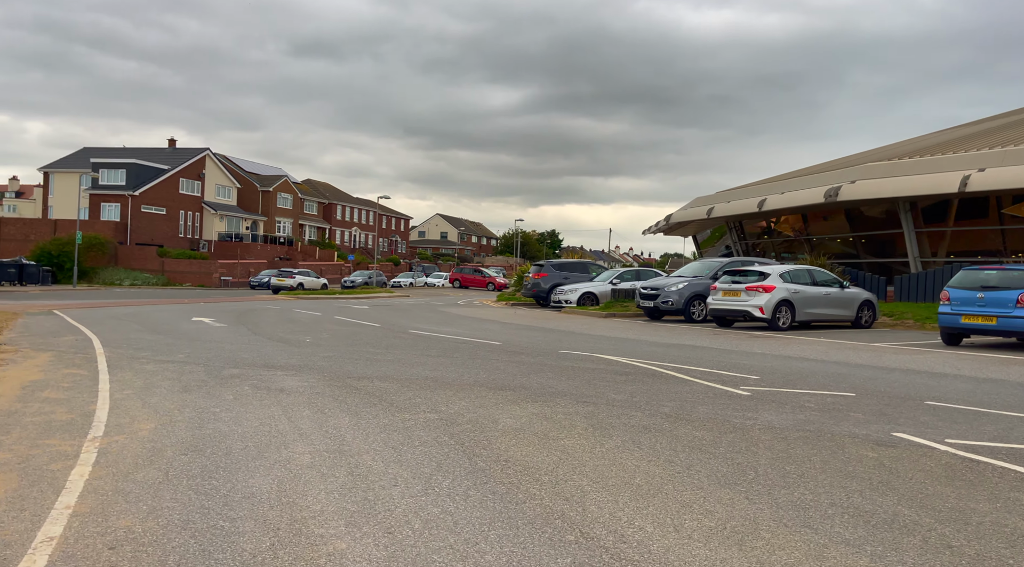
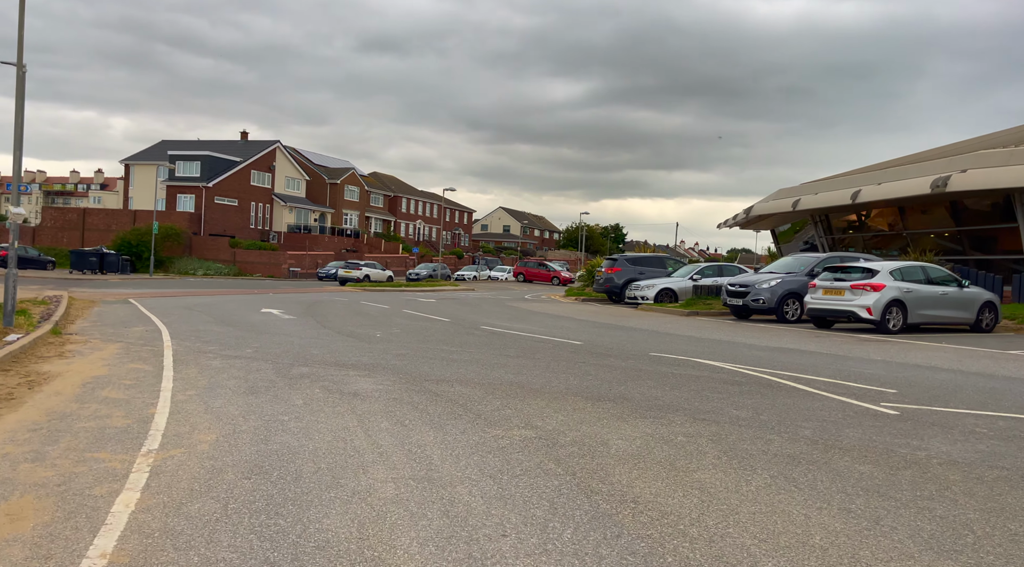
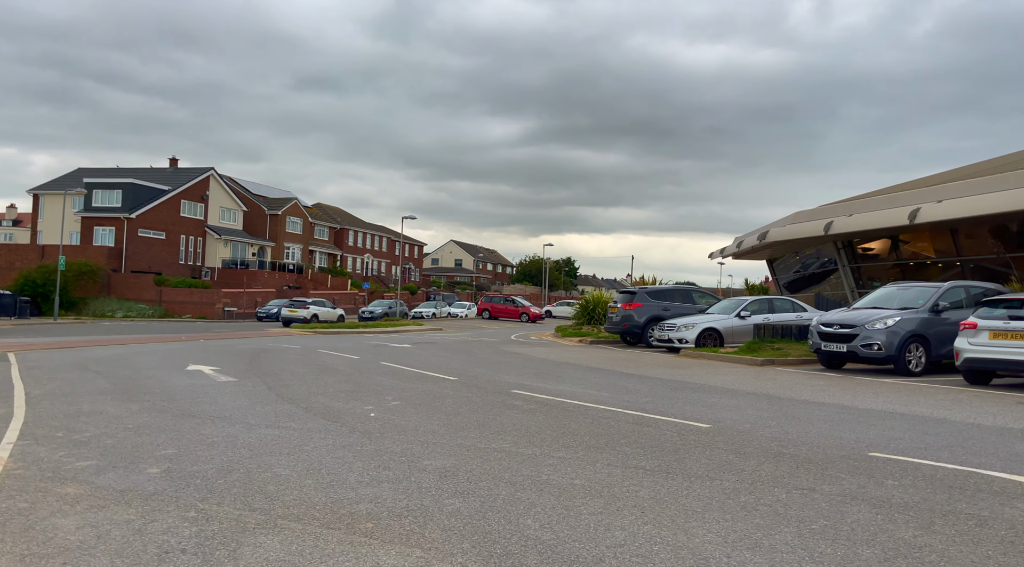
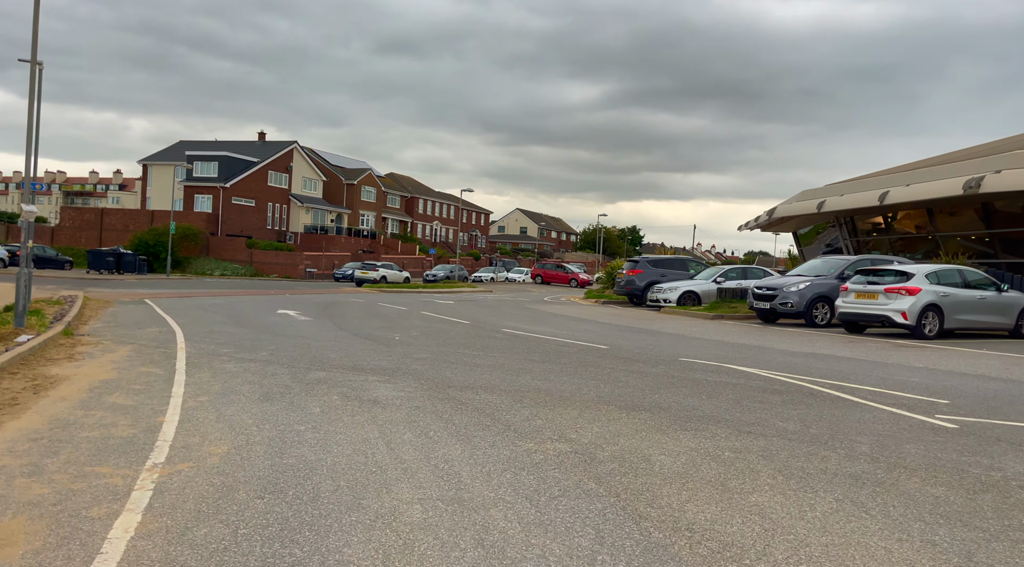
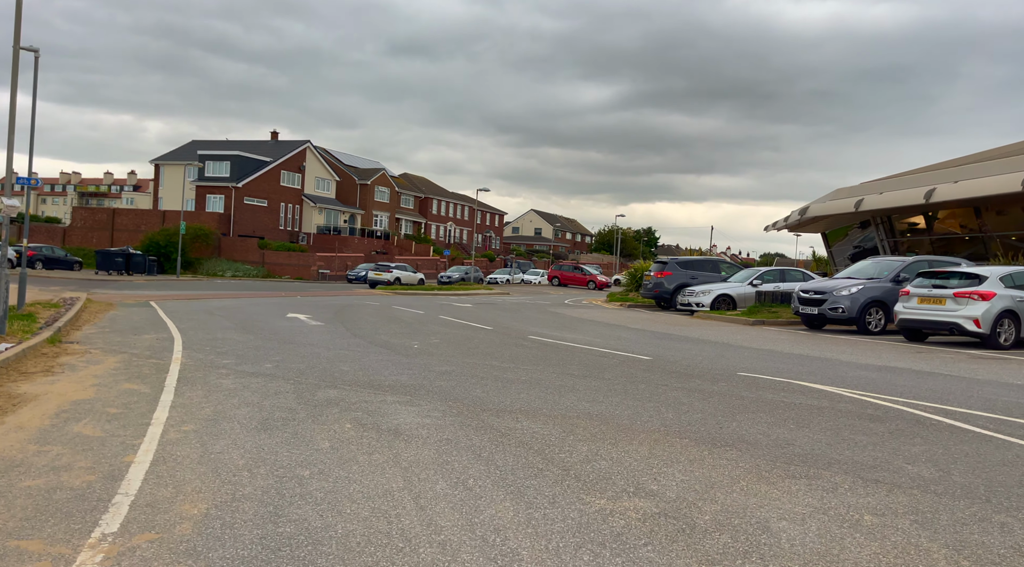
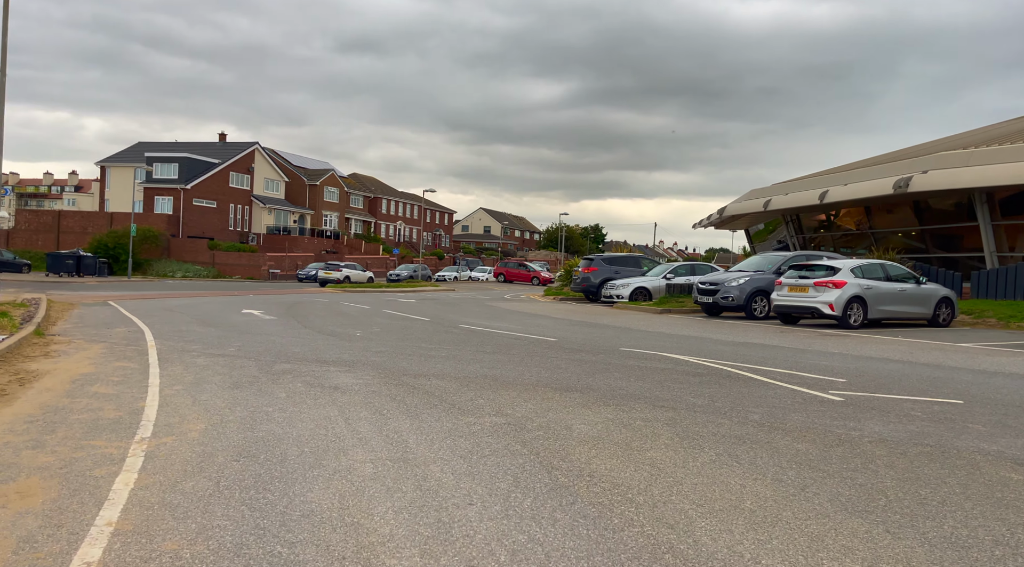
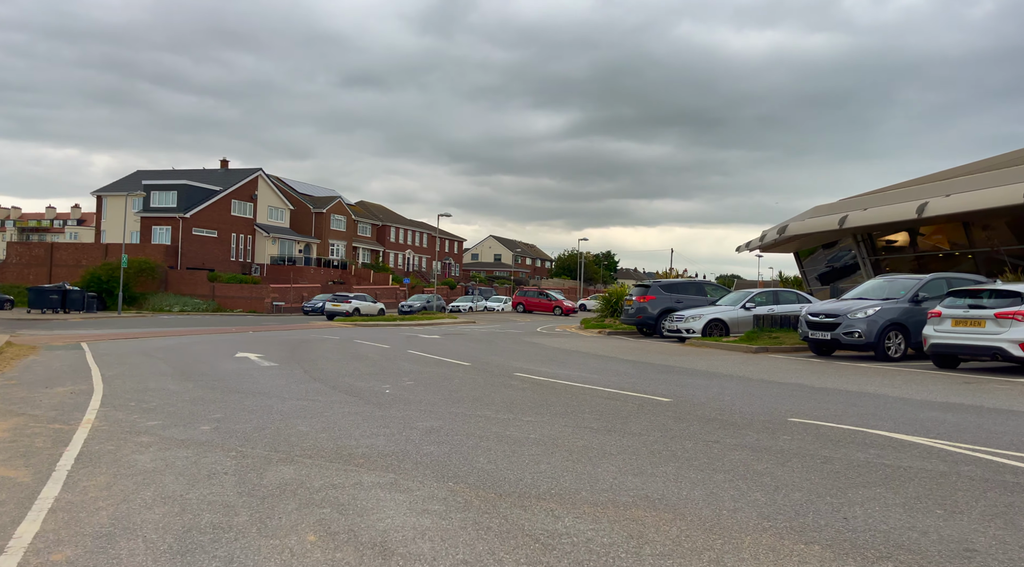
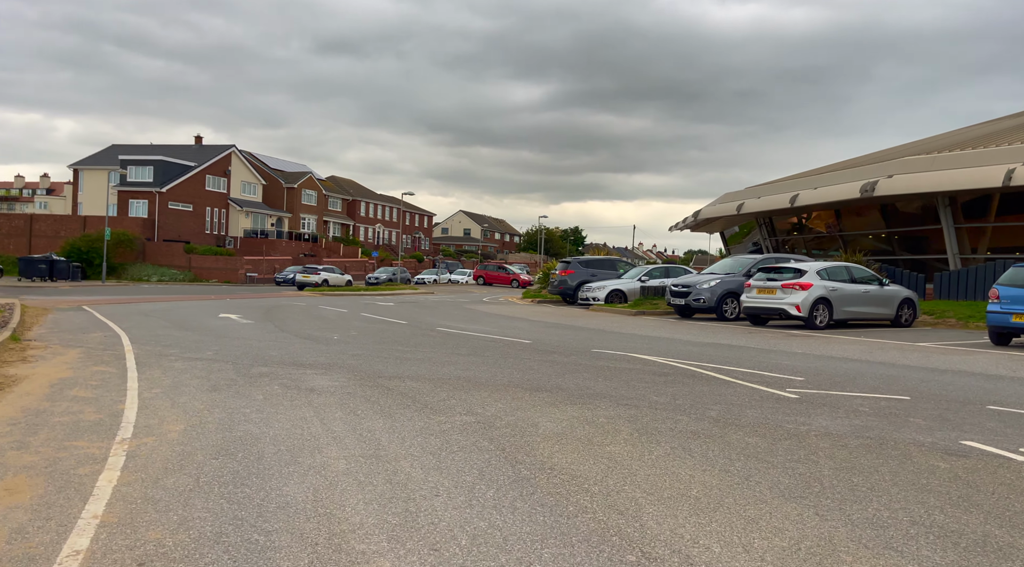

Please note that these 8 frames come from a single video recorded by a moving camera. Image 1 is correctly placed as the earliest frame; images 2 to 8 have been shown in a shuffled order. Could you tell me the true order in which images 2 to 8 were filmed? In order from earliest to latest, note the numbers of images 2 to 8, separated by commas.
8, 6, 2, 4, 5, 7, 3
